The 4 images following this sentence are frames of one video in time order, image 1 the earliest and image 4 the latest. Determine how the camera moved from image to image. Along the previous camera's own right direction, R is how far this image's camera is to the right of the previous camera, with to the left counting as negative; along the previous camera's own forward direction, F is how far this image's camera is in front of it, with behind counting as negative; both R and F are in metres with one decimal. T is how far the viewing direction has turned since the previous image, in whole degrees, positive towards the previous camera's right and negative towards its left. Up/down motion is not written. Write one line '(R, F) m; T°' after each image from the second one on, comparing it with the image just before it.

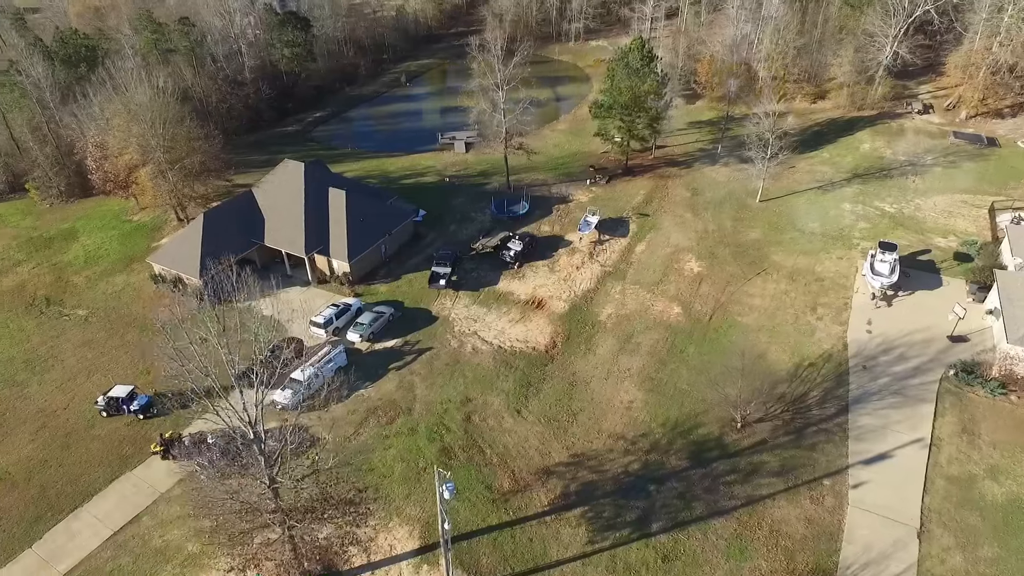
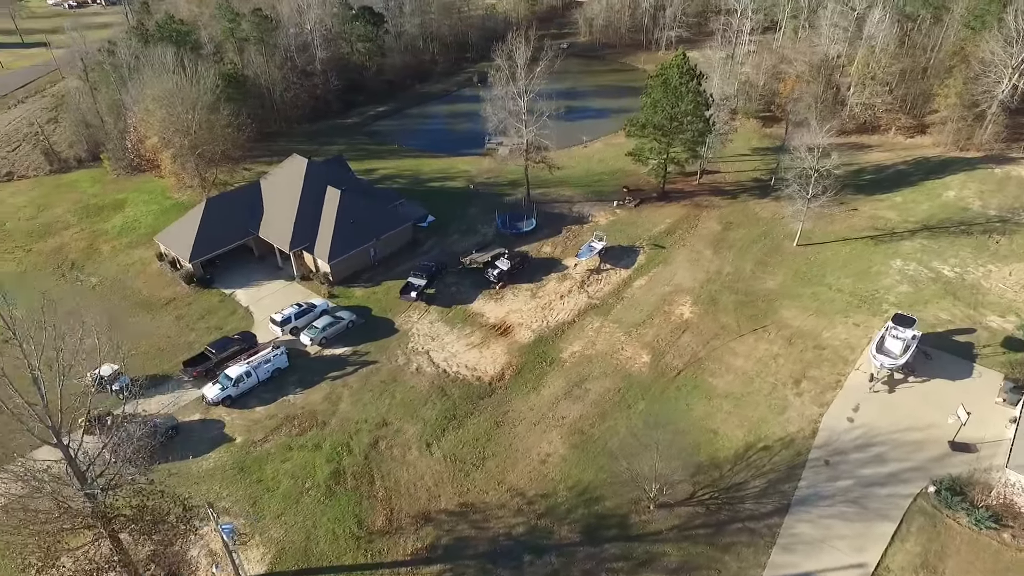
(+7.0, +2.3) m; -10°
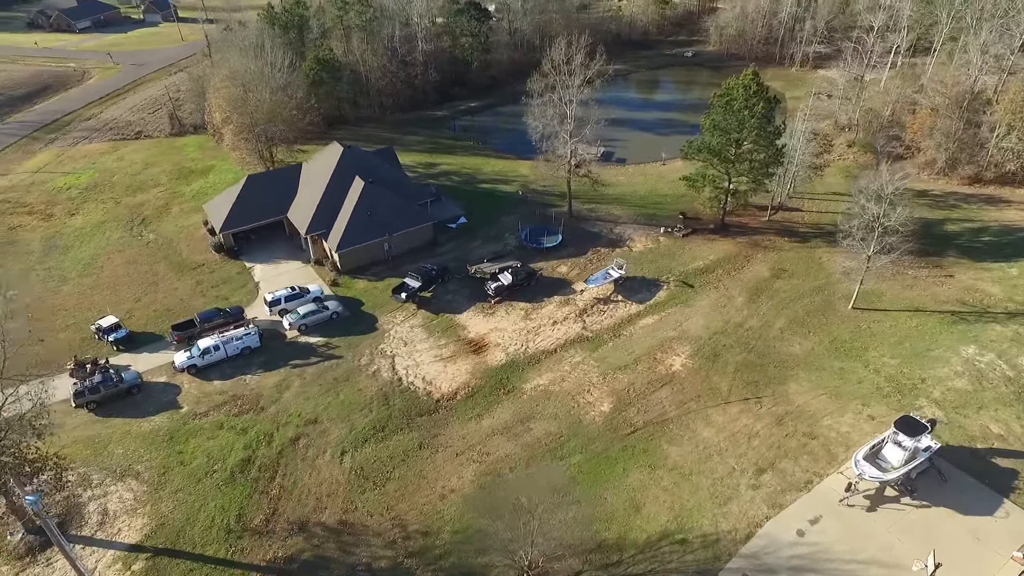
(+7.2, +2.5) m; -13°
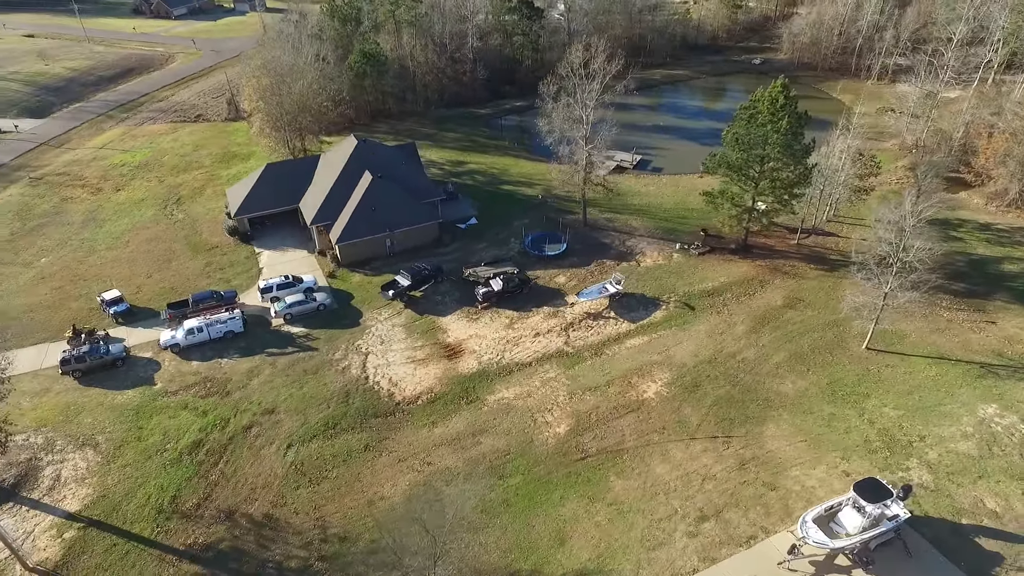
(+4.4, +1.1) m; -7°
